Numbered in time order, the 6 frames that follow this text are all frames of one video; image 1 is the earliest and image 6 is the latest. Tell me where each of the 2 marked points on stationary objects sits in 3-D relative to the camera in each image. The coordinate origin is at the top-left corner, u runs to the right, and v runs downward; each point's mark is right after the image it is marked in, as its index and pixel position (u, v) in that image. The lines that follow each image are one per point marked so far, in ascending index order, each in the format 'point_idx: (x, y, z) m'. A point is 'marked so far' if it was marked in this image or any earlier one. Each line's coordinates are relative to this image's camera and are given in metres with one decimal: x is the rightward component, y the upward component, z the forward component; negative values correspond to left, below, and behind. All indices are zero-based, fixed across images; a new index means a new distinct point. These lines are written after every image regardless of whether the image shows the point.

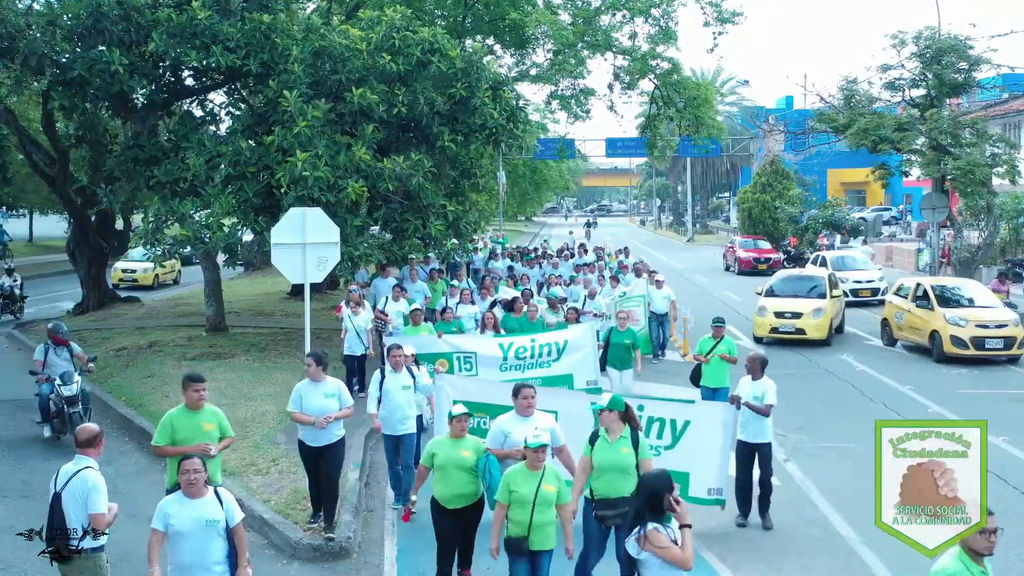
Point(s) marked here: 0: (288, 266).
0: (-2.2, +0.2, +9.9) m
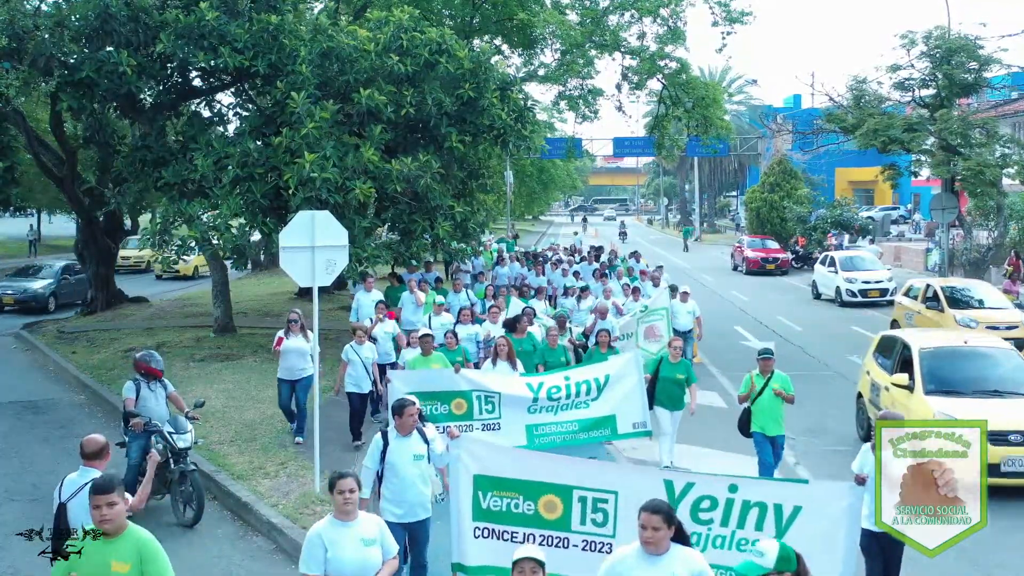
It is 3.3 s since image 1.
0: (-2.1, +0.2, +9.9) m
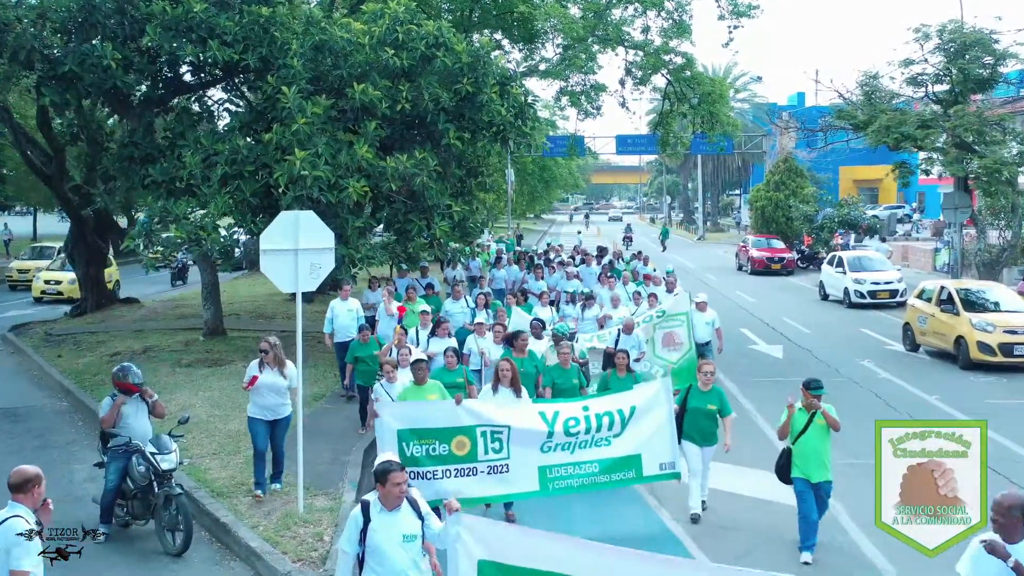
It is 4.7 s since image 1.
0: (-2.2, +0.1, +9.3) m
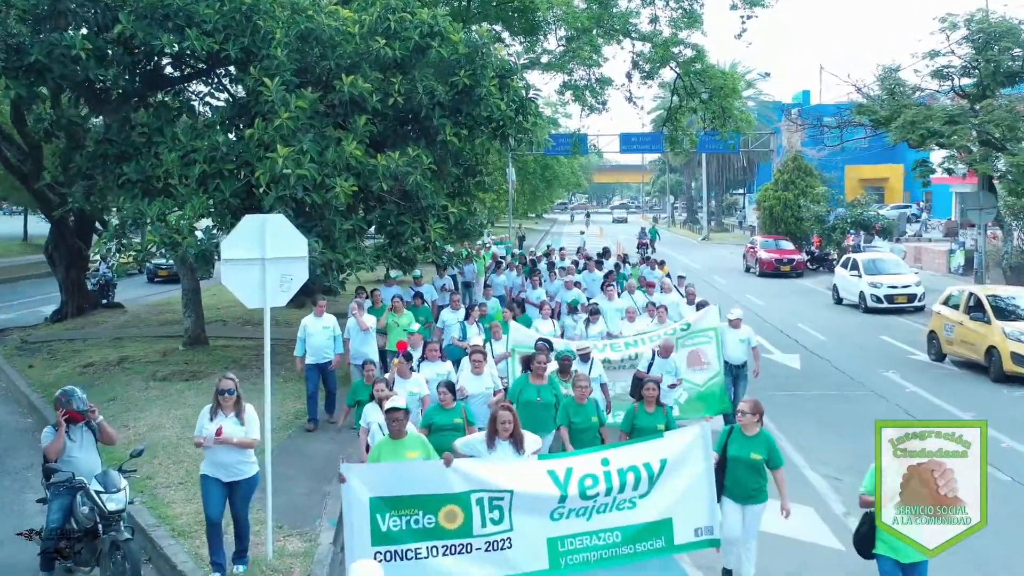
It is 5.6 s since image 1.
0: (-2.2, 0.0, +8.1) m
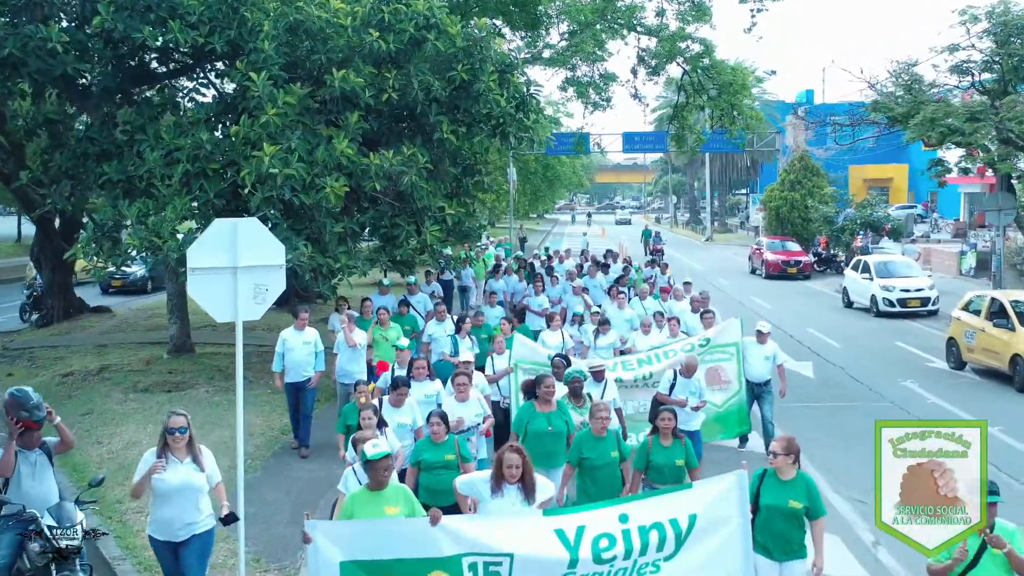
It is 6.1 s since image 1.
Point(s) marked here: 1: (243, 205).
0: (-2.2, -0.1, +7.3) m
1: (-4.1, +1.3, +15.2) m
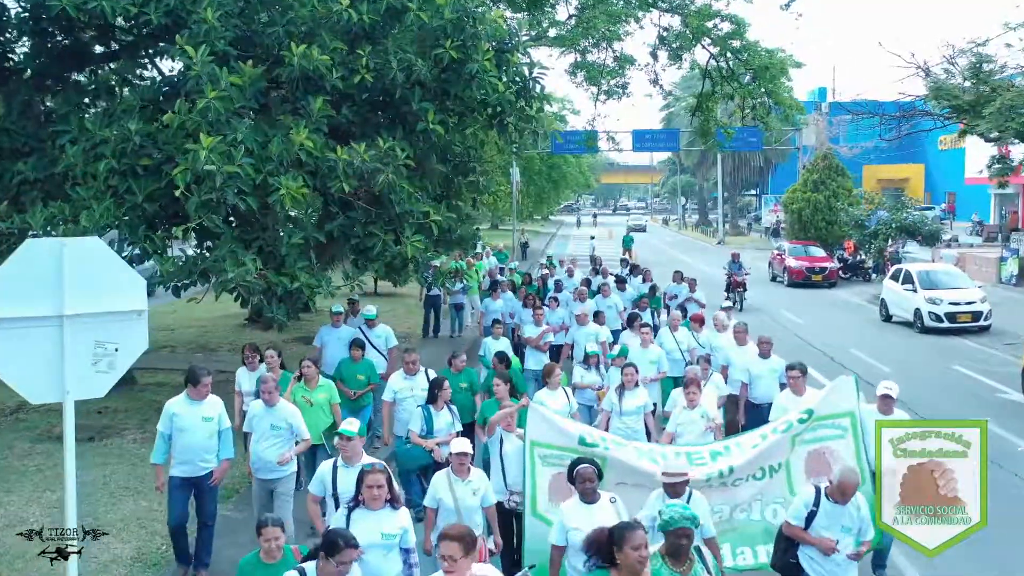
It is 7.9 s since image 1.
0: (-2.2, -0.4, +4.5) m
1: (-4.1, +1.0, +12.5) m
